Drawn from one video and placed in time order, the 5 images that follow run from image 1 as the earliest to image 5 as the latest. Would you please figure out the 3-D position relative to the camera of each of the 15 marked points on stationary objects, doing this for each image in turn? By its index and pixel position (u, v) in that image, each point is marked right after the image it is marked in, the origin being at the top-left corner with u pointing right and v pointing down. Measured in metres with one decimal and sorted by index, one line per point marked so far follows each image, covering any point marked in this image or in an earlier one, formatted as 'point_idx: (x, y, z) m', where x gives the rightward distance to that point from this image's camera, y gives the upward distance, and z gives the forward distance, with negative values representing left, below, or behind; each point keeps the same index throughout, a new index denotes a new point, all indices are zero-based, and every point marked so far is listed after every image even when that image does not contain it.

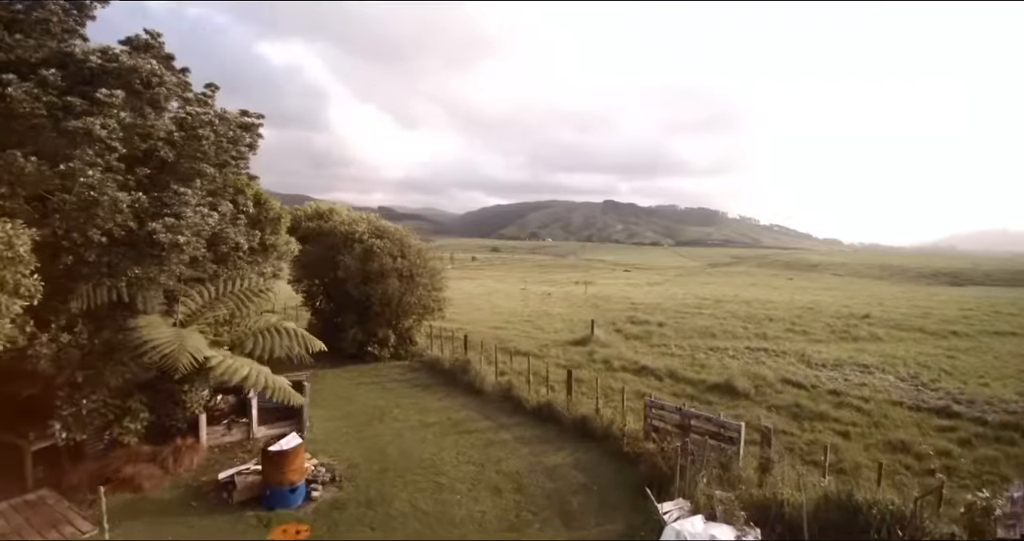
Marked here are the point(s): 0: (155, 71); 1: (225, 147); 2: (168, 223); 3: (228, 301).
0: (-8.4, +4.6, +14.0) m
1: (-7.6, +3.2, +15.6) m
2: (-7.5, +1.0, +13.0) m
3: (-7.4, -0.8, +15.5) m
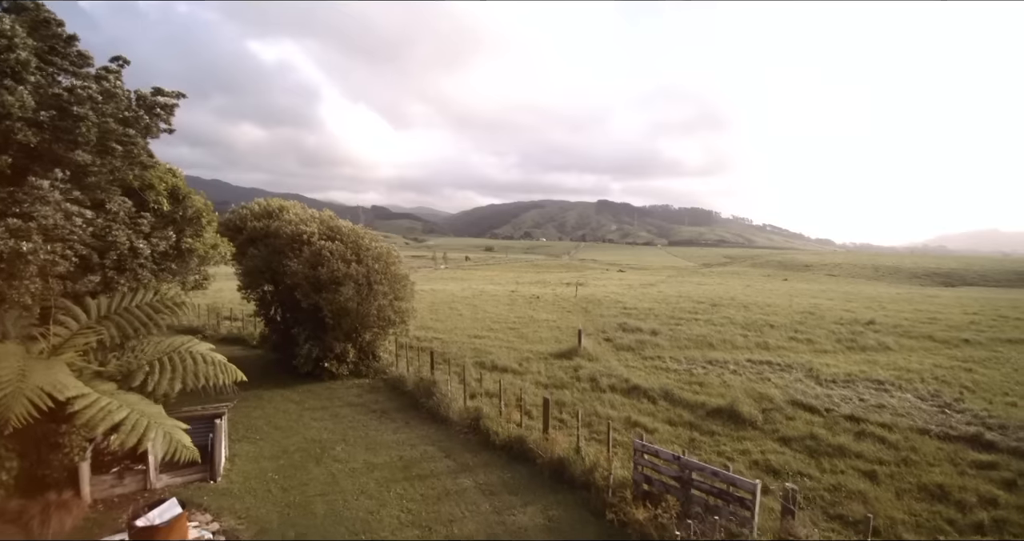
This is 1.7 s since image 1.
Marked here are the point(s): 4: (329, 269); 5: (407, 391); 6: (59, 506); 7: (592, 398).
0: (-9.2, +4.4, +11.0) m
1: (-8.4, +3.0, +12.6) m
2: (-8.4, +0.8, +10.0) m
3: (-8.2, -1.0, +12.5) m
4: (-6.1, 0.0, +20.0) m
5: (-3.5, -4.0, +19.9) m
6: (-8.9, -4.6, +11.8) m
7: (+2.6, -4.2, +19.9) m
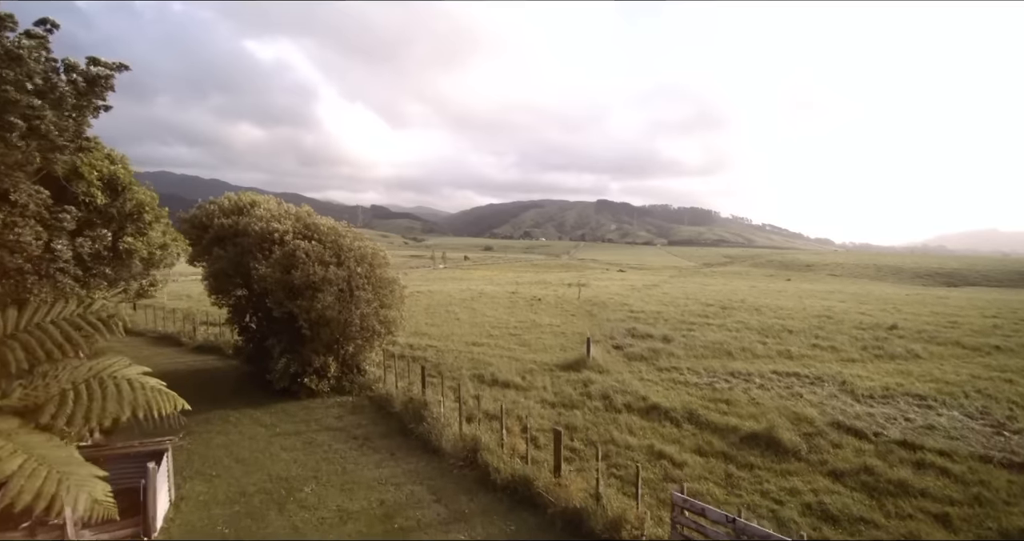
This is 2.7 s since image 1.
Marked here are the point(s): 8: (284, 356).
0: (-9.1, +4.3, +8.4) m
1: (-8.3, +2.9, +10.0) m
2: (-8.3, +0.7, +7.4) m
3: (-8.1, -1.2, +10.0) m
4: (-6.0, -0.1, +17.4) m
5: (-3.4, -4.1, +17.4) m
6: (-8.8, -4.7, +9.2) m
7: (+2.7, -4.4, +17.3) m
8: (-7.2, -2.7, +18.9) m
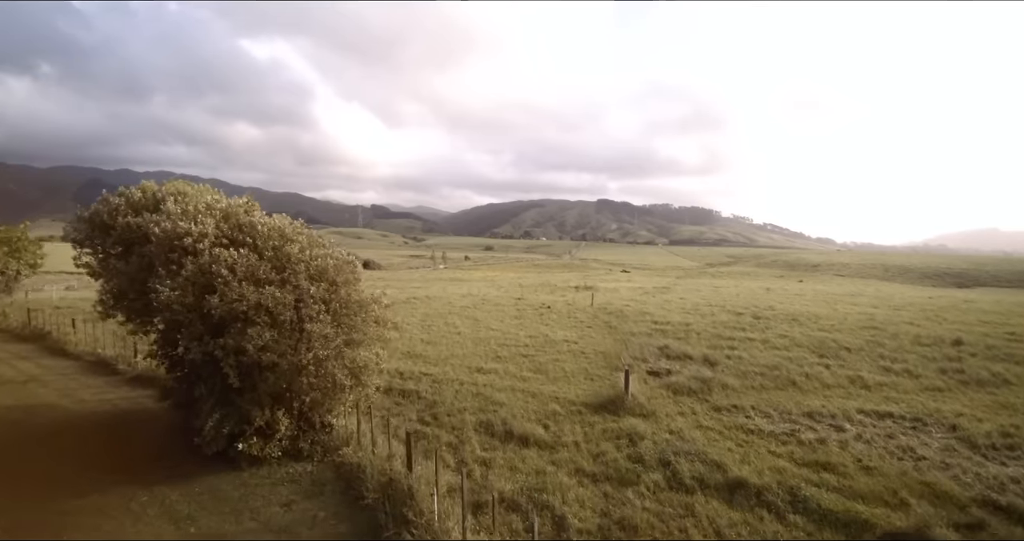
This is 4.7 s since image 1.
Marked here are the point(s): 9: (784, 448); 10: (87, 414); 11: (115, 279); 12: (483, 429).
0: (-8.6, +3.9, +2.9) m
1: (-7.8, +2.4, +4.5) m
2: (-7.7, +0.2, +2.0) m
3: (-7.6, -1.6, +4.5) m
4: (-5.5, -0.5, +11.9) m
5: (-2.9, -4.5, +11.9) m
6: (-8.2, -5.2, +3.7) m
7: (+3.3, -4.8, +11.8) m
8: (-6.7, -3.1, +13.5) m
9: (+7.4, -4.7, +16.2) m
10: (-13.6, -4.6, +19.2) m
11: (-8.9, -0.2, +13.6) m
12: (-0.8, -4.4, +16.8) m
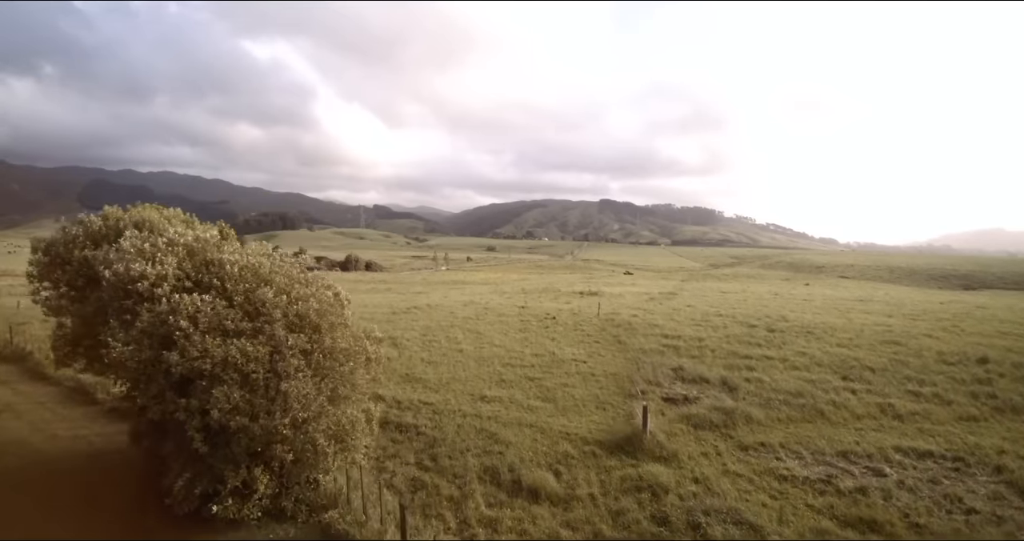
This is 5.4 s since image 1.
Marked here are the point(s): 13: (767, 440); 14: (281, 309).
0: (-8.4, +3.1, +1.3) m
1: (-7.6, +1.7, +3.0) m
2: (-7.6, -0.6, +0.4) m
3: (-7.4, -2.4, +2.9) m
4: (-5.3, -1.3, +10.3) m
5: (-2.7, -5.3, +10.3) m
6: (-8.1, -5.9, +2.1) m
7: (+3.5, -5.6, +10.2) m
8: (-6.5, -3.9, +11.9) m
9: (+7.6, -5.5, +14.6) m
10: (-13.4, -5.4, +17.6) m
11: (-8.7, -1.0, +12.1) m
12: (-0.6, -5.2, +15.2) m
13: (+7.9, -5.3, +18.7) m
14: (-4.2, -0.6, +11.6) m
